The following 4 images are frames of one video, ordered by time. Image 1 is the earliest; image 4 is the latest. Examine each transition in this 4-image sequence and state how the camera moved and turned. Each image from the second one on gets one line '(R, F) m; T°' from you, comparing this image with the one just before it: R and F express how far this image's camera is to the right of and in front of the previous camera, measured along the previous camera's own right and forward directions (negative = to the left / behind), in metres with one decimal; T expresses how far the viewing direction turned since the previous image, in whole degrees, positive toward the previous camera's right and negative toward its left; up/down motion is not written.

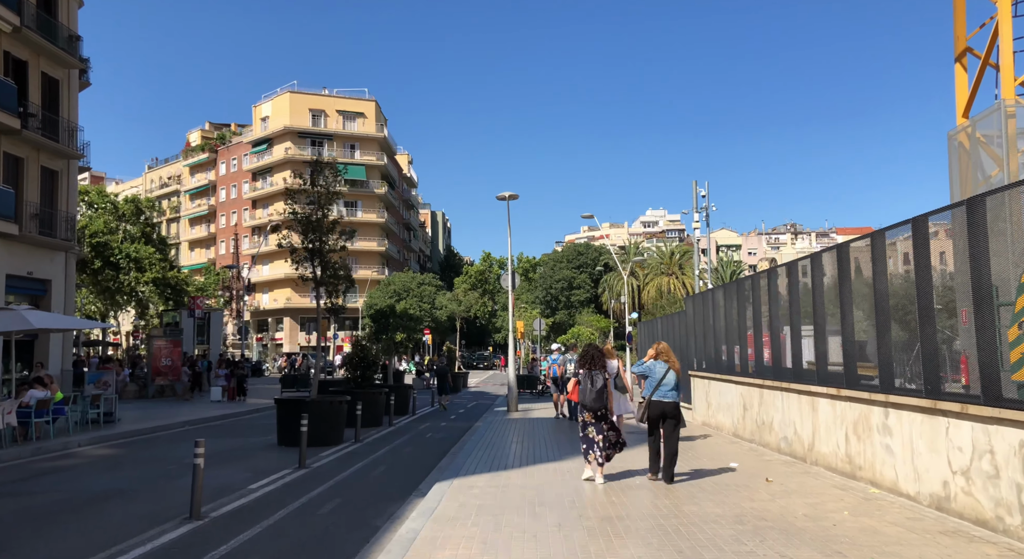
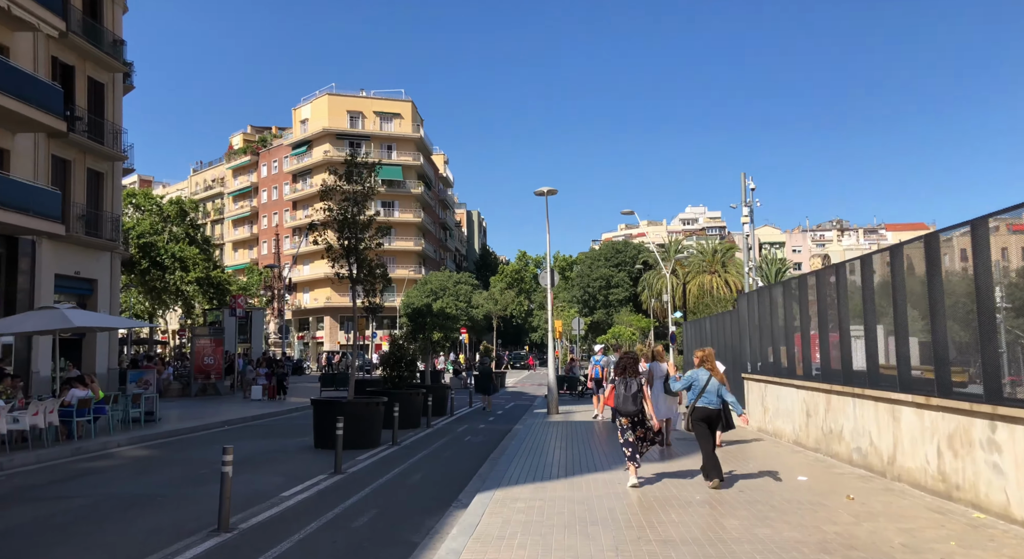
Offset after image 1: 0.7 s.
(-0.1, +0.7) m; -3°
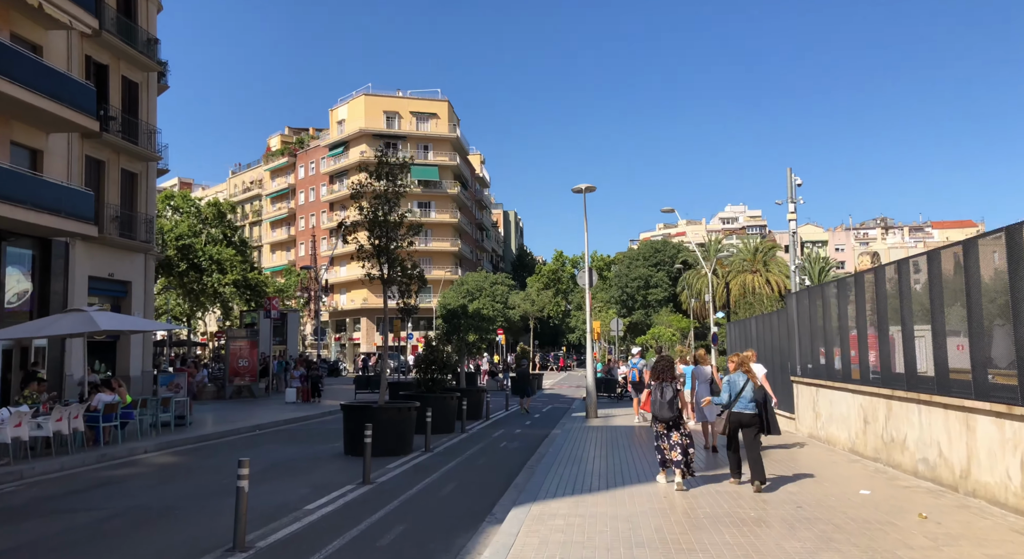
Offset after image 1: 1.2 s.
(0.0, +0.6) m; -3°
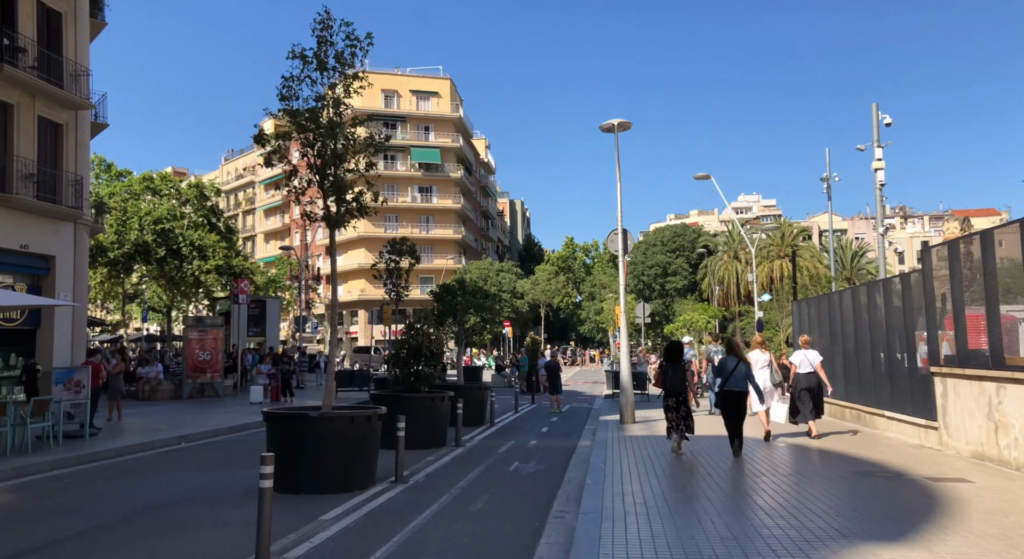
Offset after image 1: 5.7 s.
(-0.1, +4.5) m; 0°
